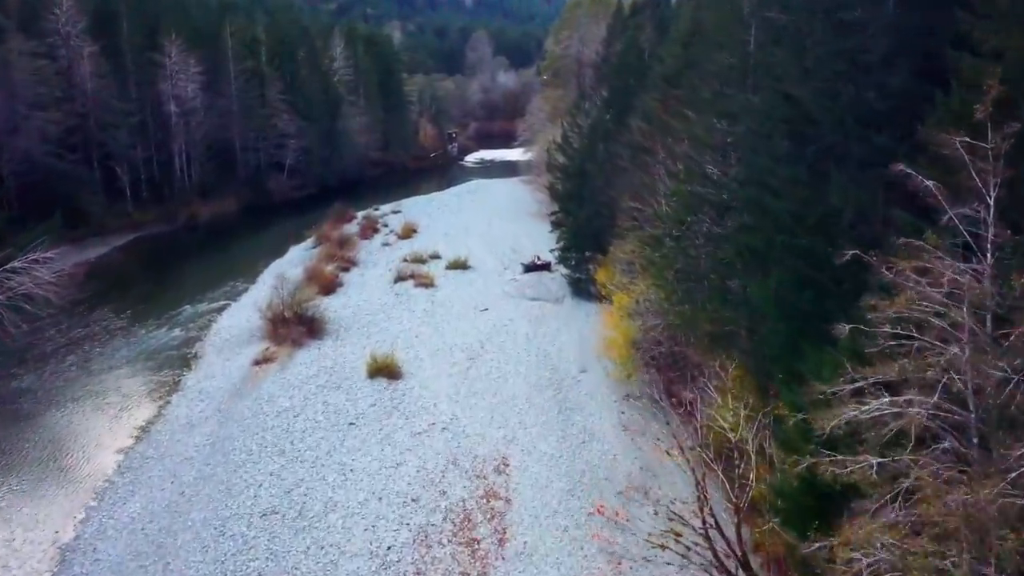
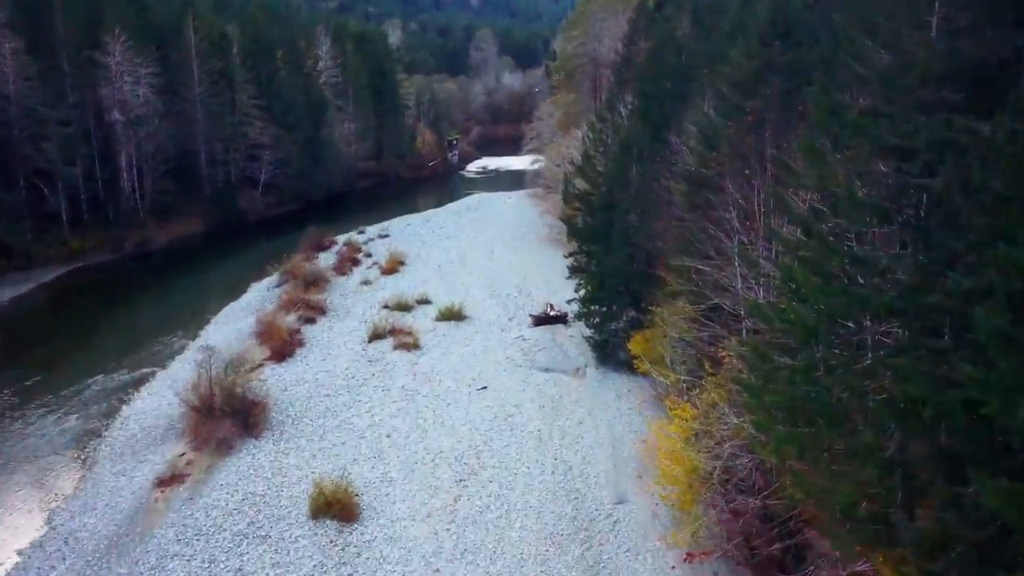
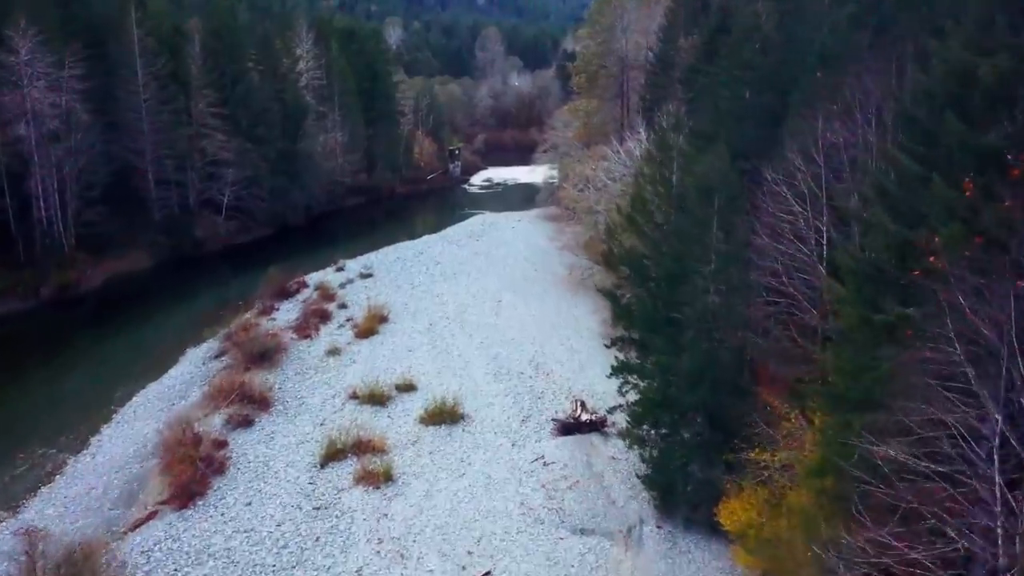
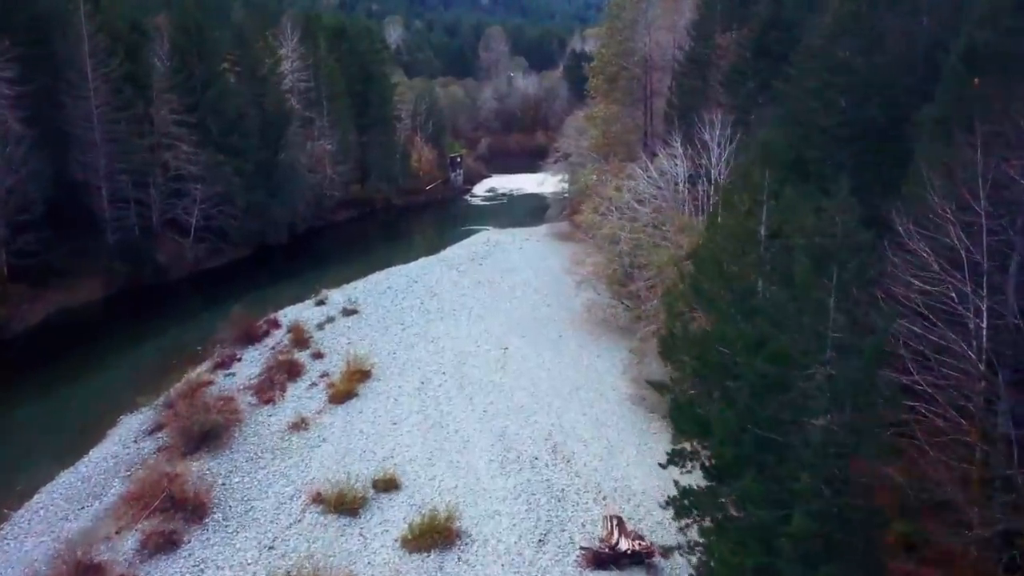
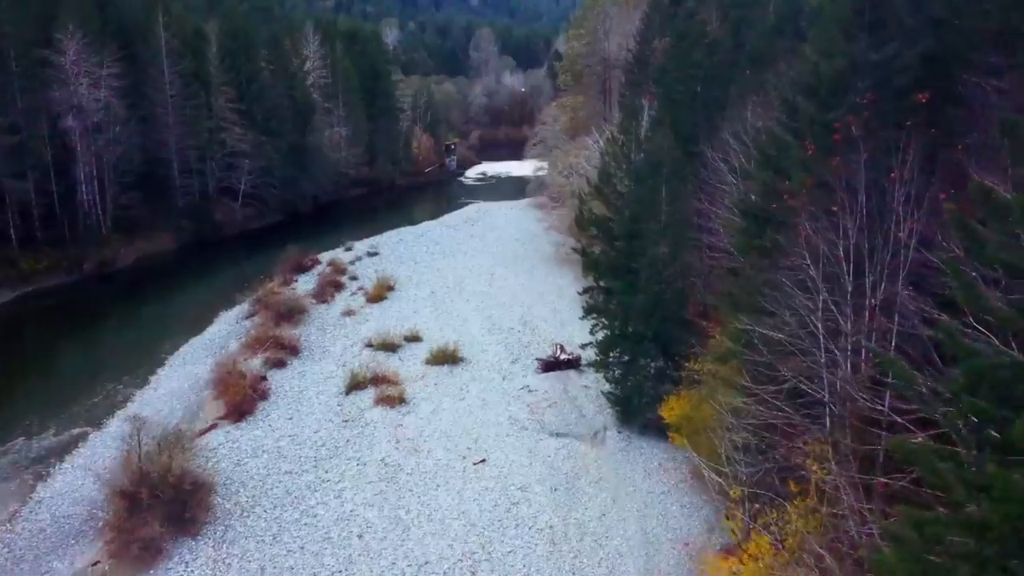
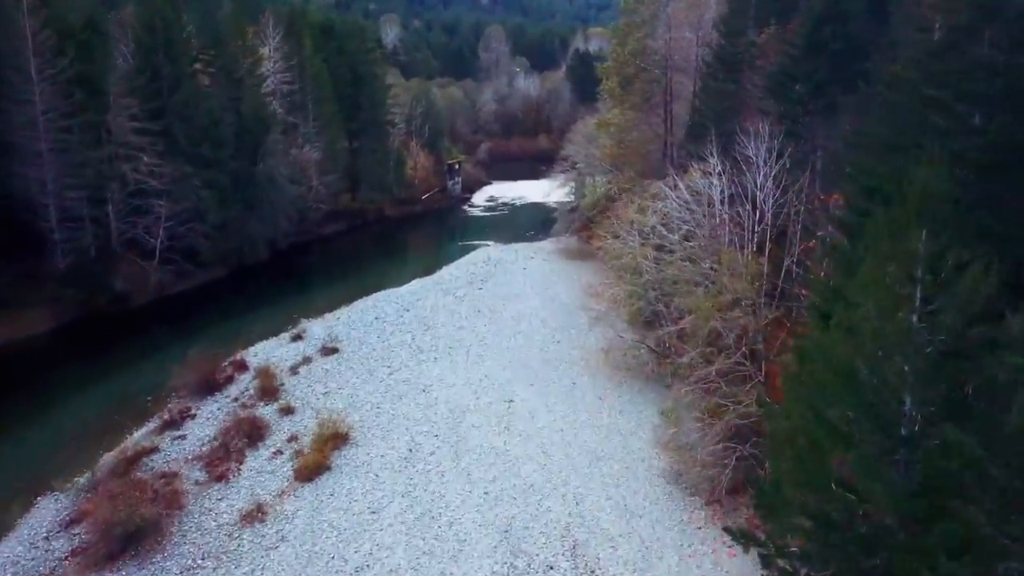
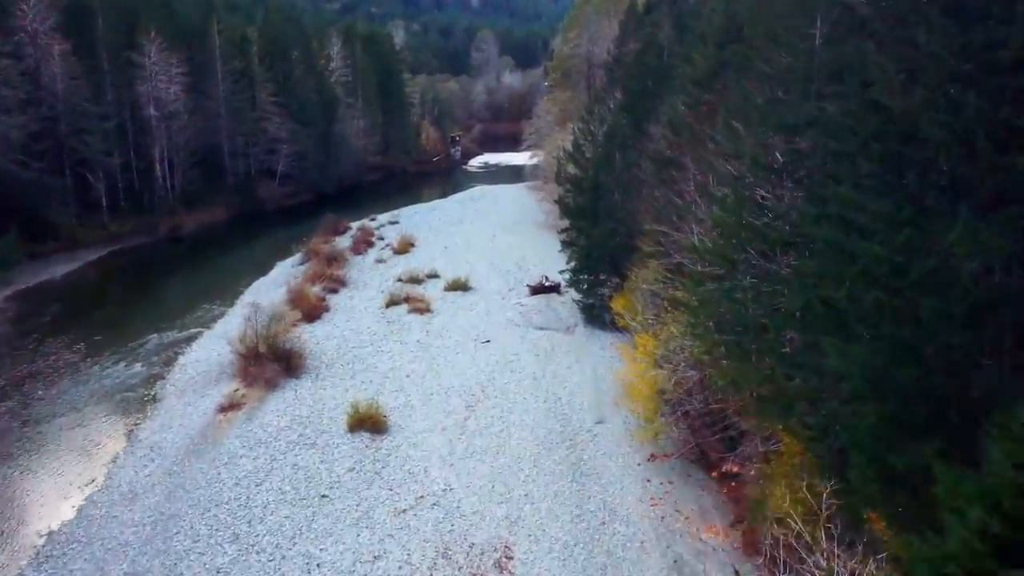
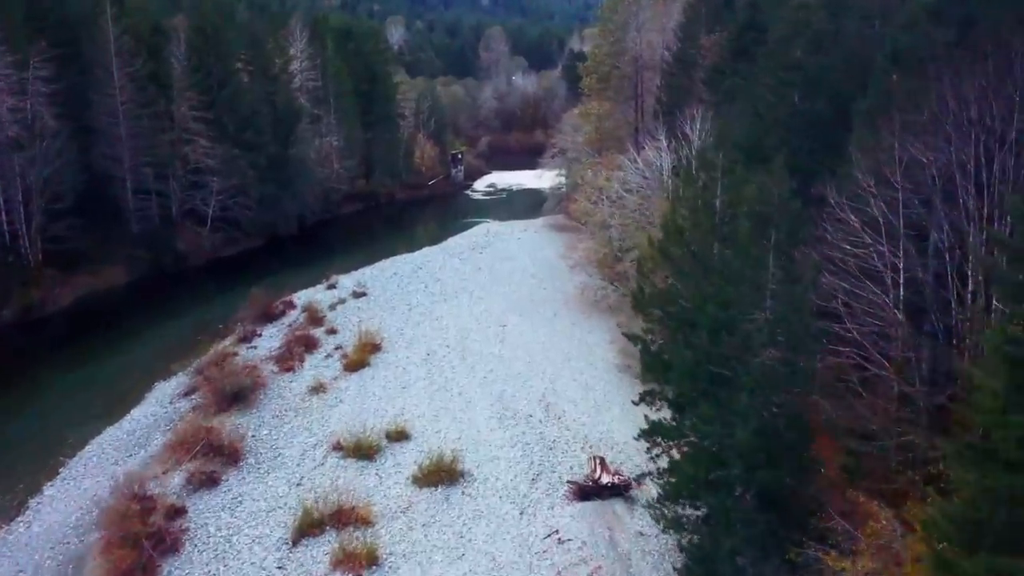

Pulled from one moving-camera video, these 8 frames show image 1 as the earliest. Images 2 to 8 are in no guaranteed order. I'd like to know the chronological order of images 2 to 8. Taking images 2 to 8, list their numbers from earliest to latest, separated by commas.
7, 2, 5, 3, 8, 4, 6
